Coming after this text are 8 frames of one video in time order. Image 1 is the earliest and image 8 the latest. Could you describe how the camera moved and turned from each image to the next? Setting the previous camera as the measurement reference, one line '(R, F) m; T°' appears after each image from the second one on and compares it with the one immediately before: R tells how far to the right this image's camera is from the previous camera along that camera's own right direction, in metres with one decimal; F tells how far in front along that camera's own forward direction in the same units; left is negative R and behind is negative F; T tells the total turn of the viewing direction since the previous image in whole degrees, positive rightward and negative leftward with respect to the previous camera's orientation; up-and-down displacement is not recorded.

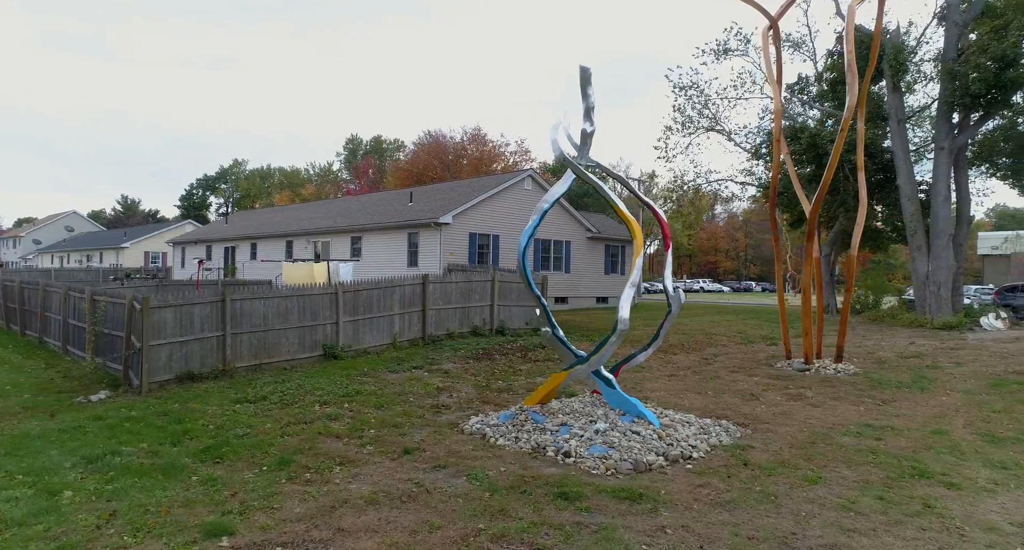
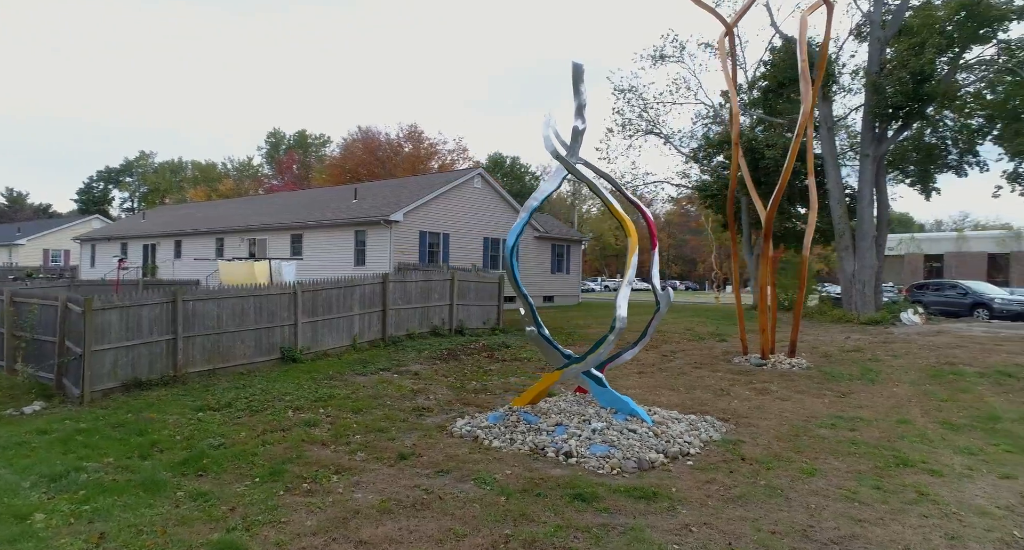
(-0.7, +0.1) m; +6°
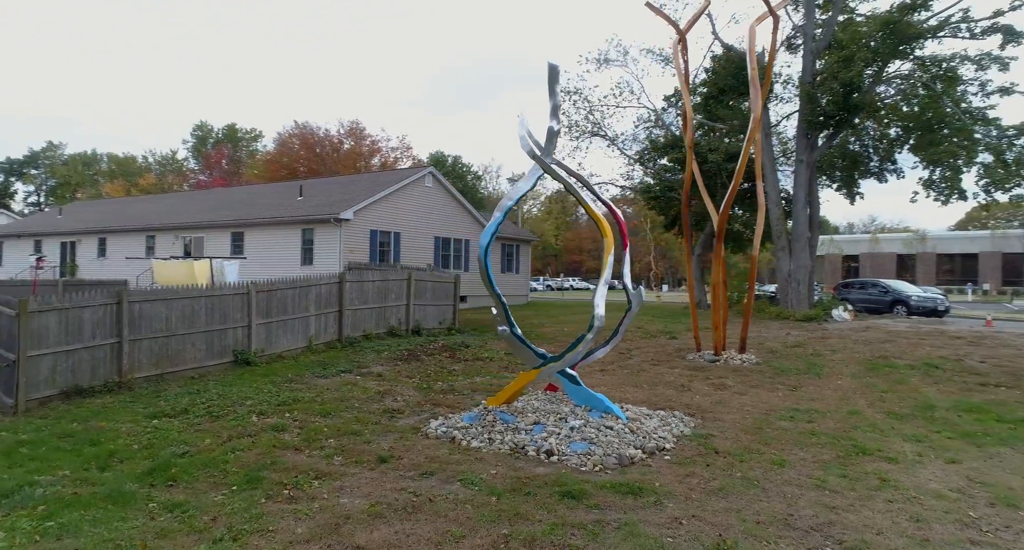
(-0.4, 0.0) m; +6°
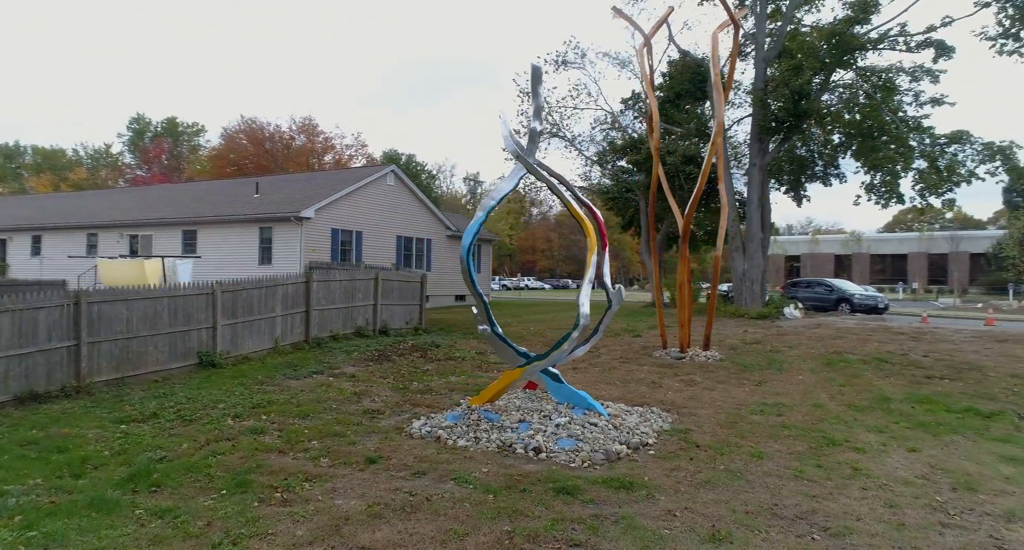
(-0.3, 0.0) m; +4°
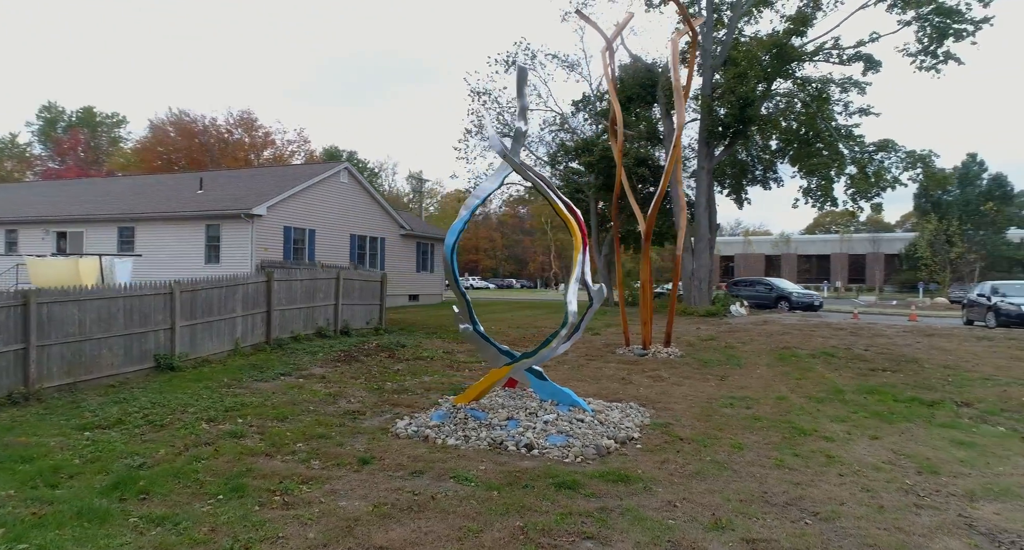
(-0.5, 0.0) m; +5°
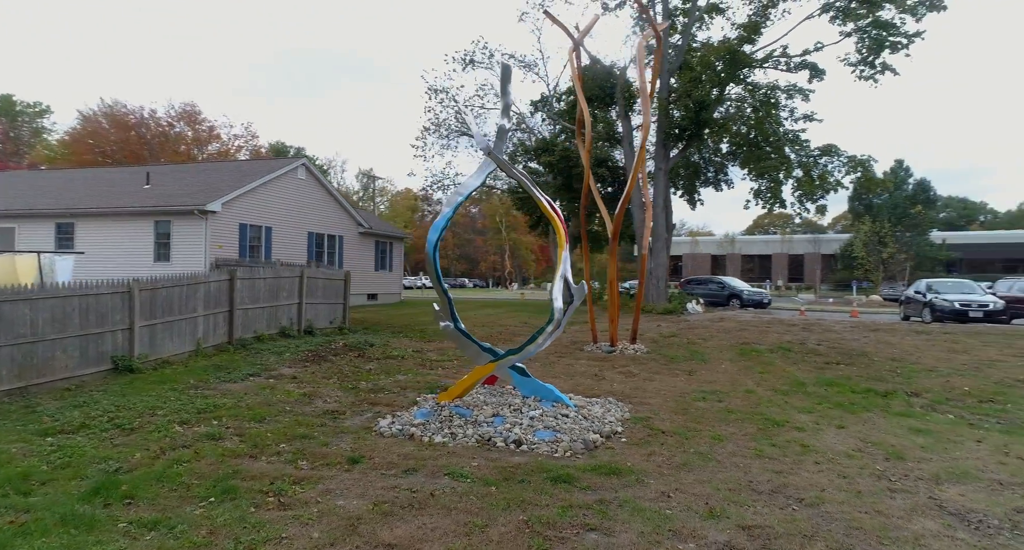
(-0.4, 0.0) m; +5°
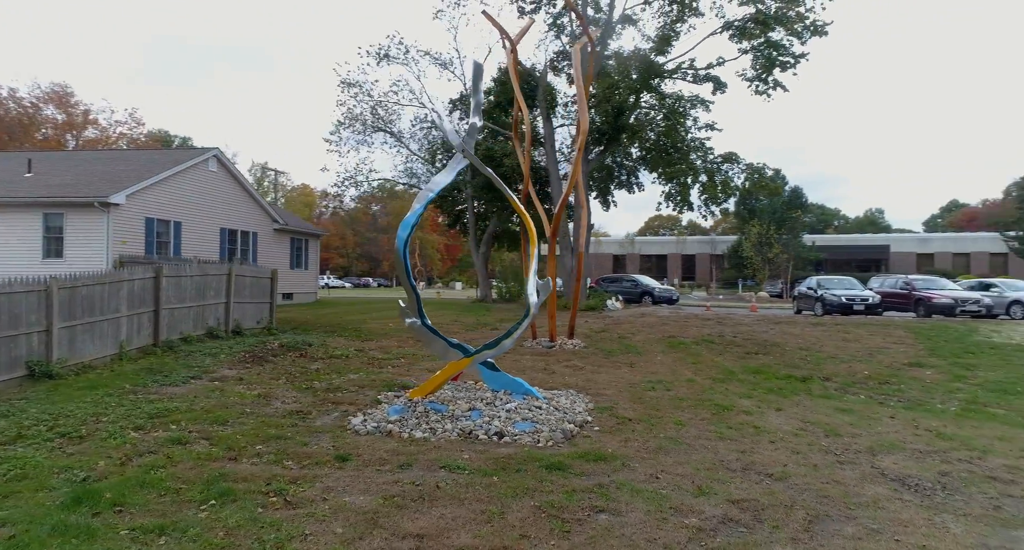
(-0.8, -0.1) m; +9°
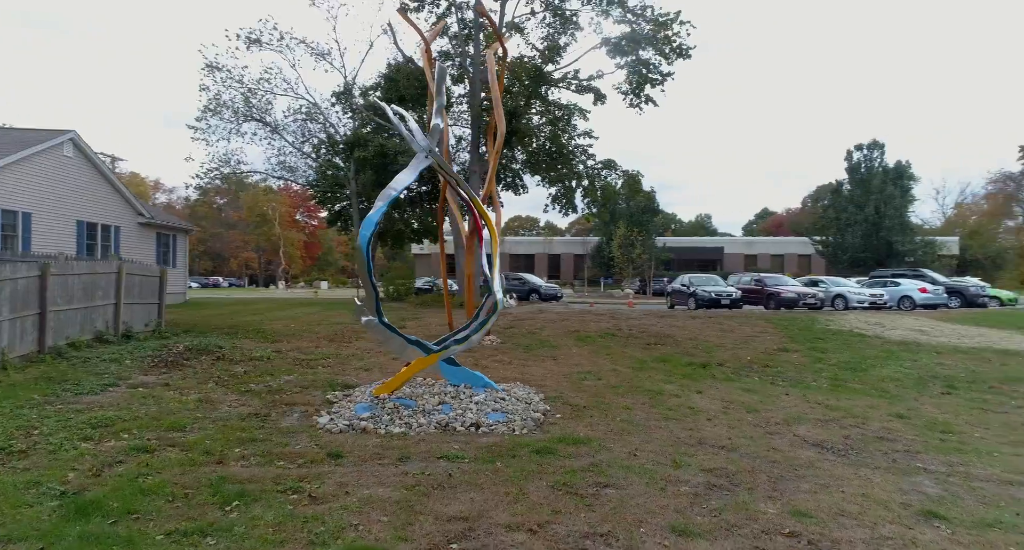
(-1.2, -0.2) m; +13°
